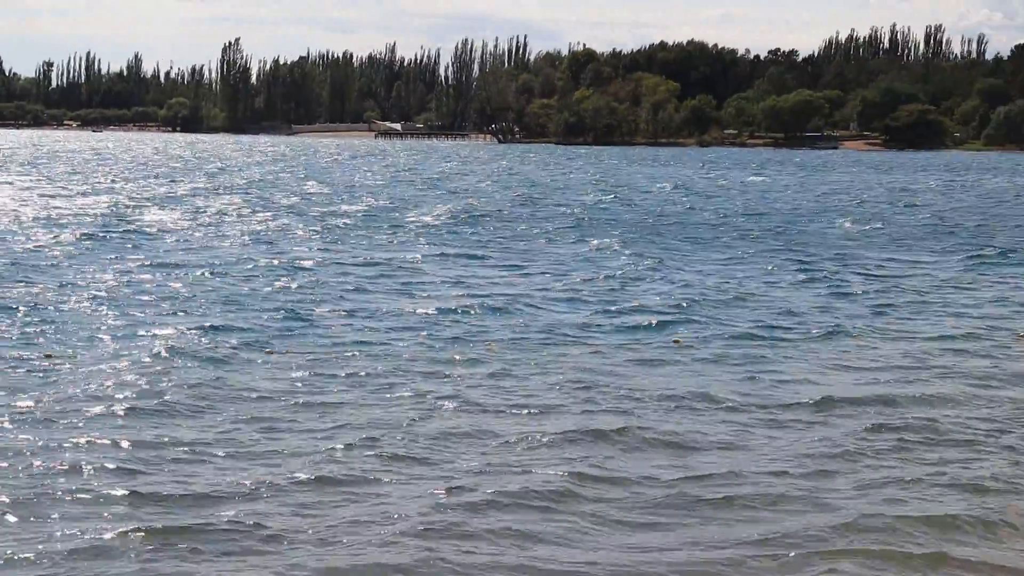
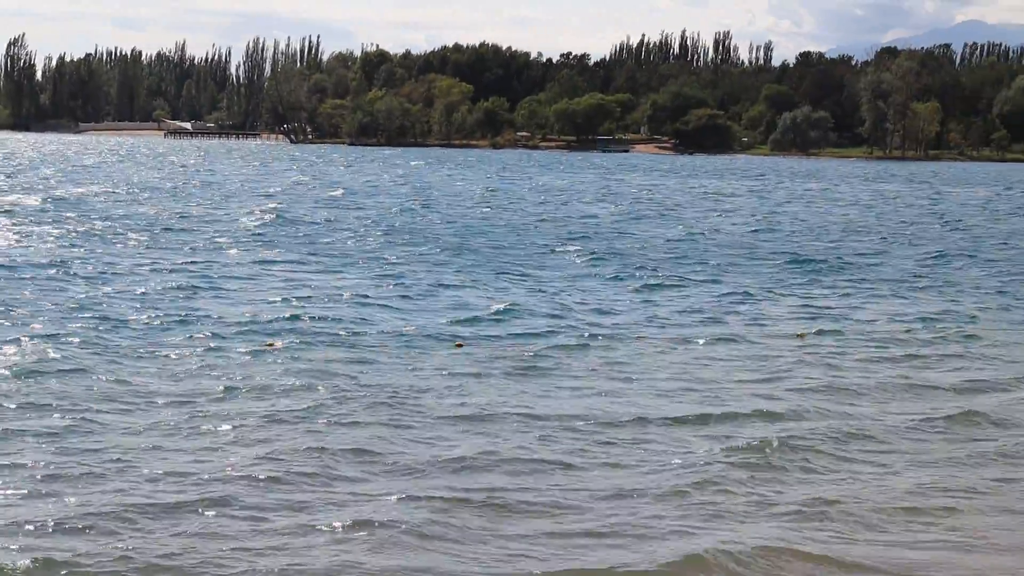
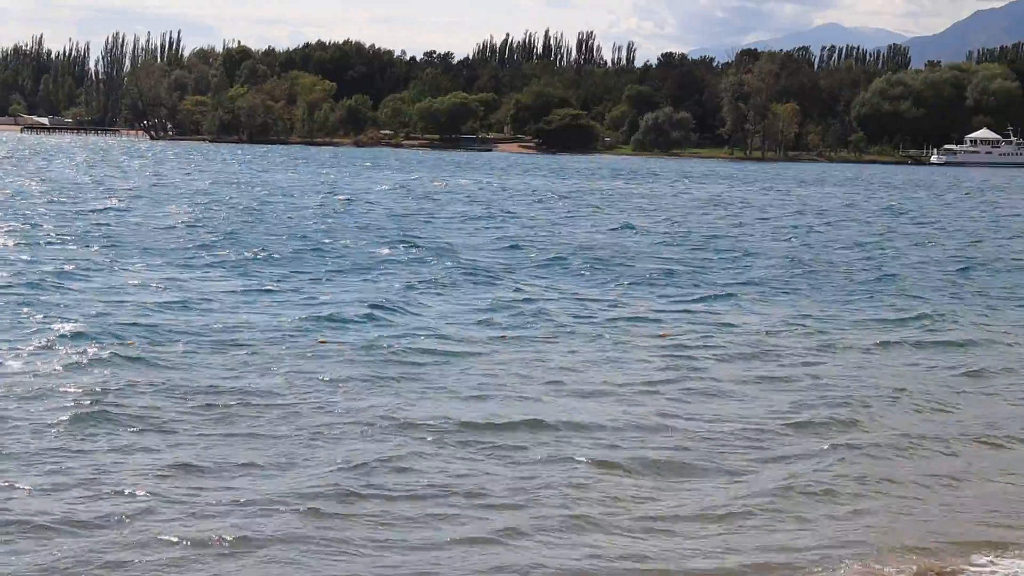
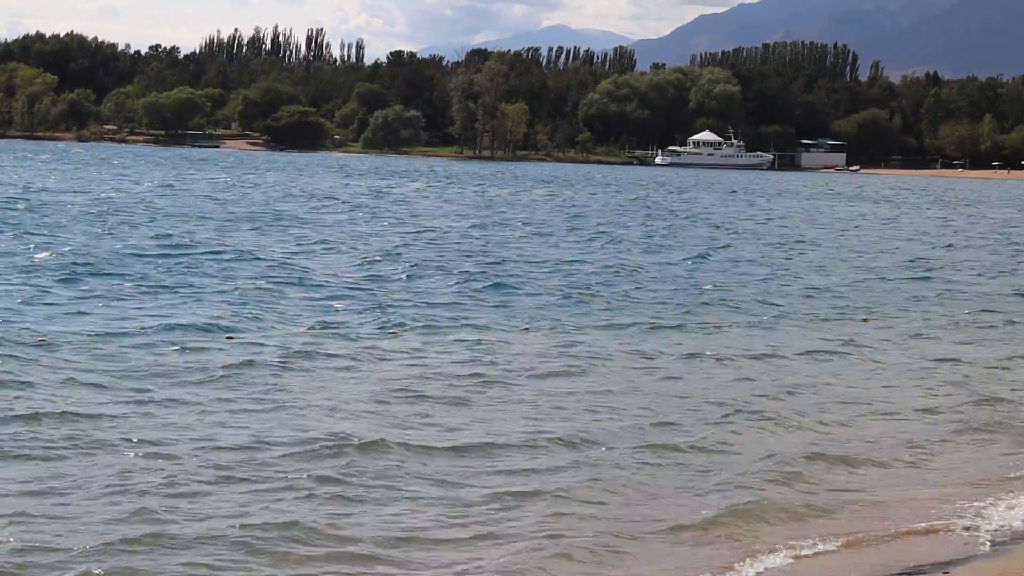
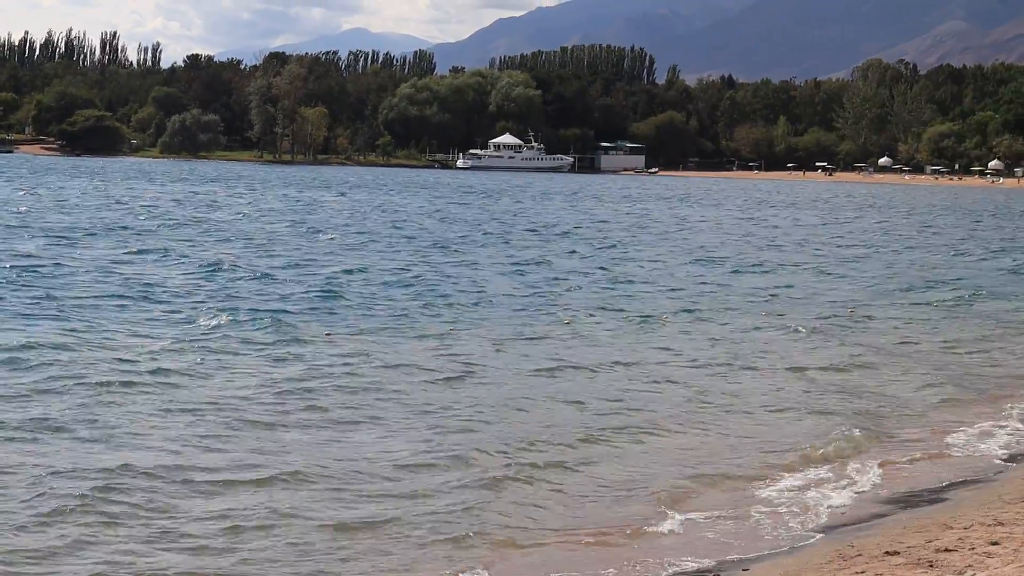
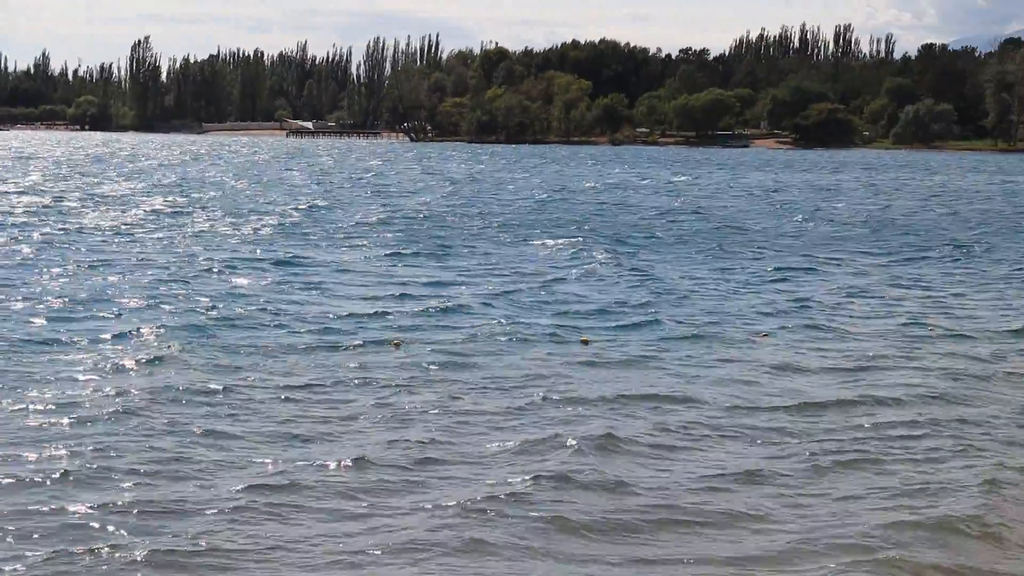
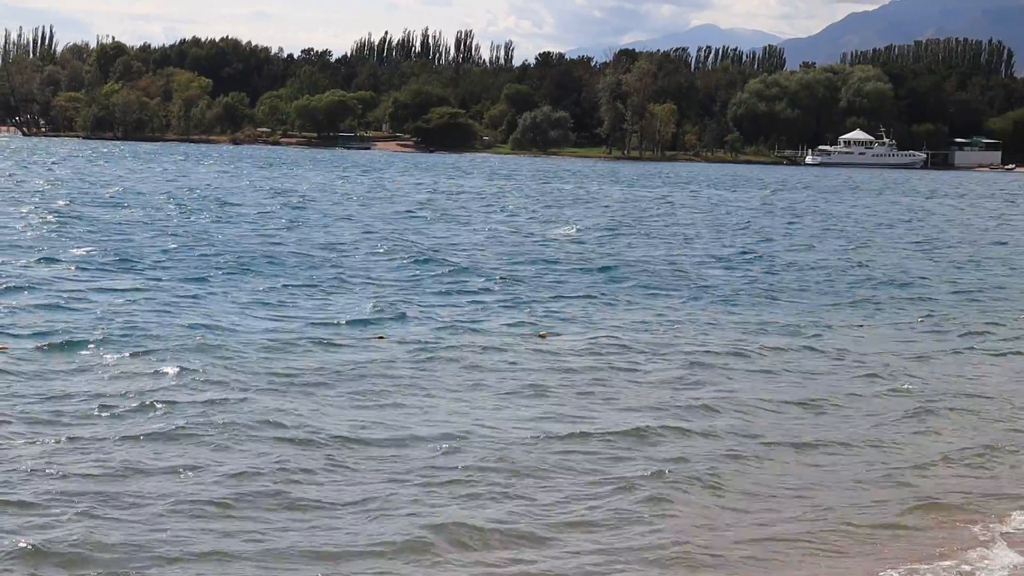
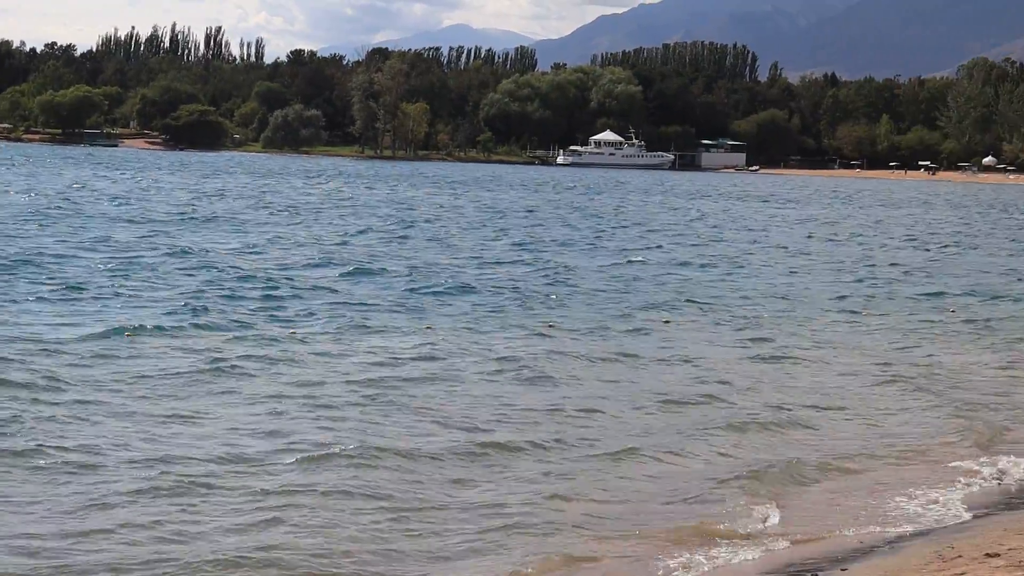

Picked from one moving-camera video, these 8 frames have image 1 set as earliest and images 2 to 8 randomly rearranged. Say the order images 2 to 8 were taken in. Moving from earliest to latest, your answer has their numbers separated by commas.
6, 2, 3, 7, 4, 8, 5
